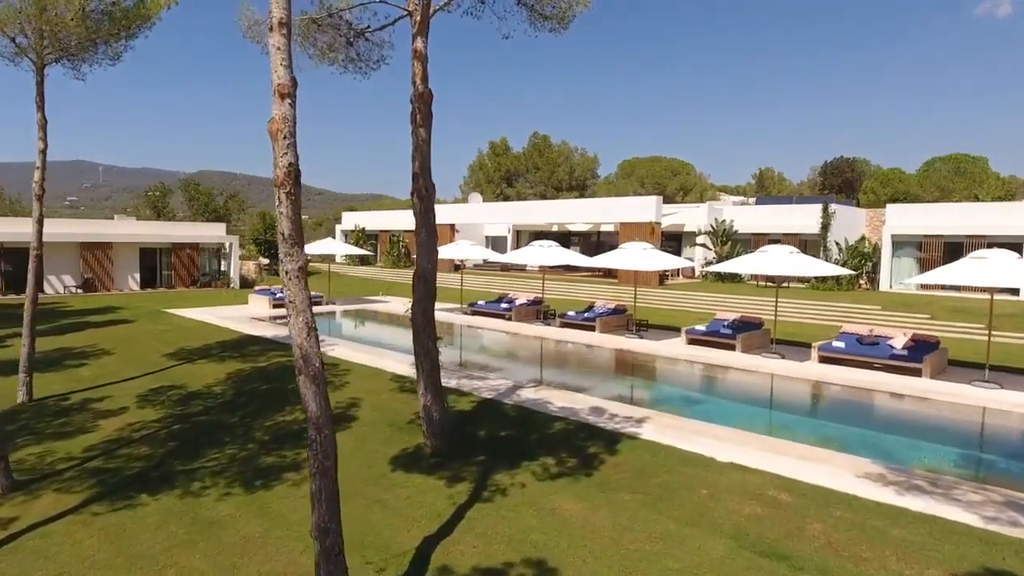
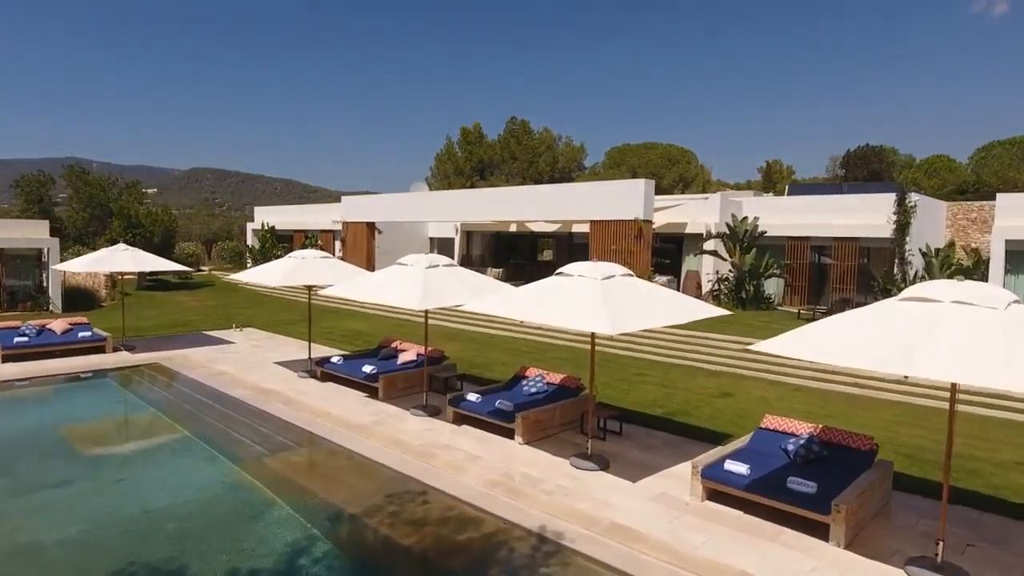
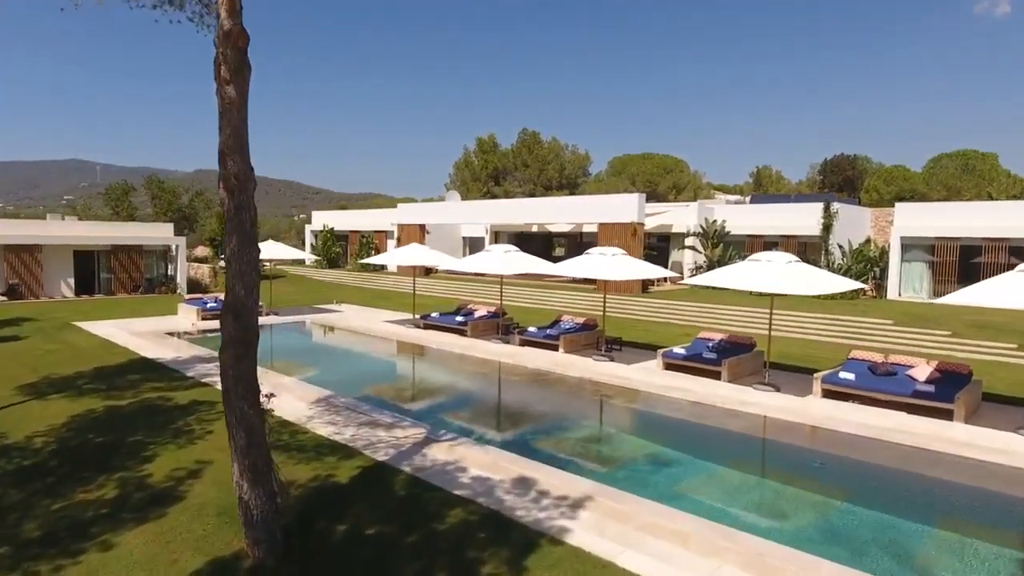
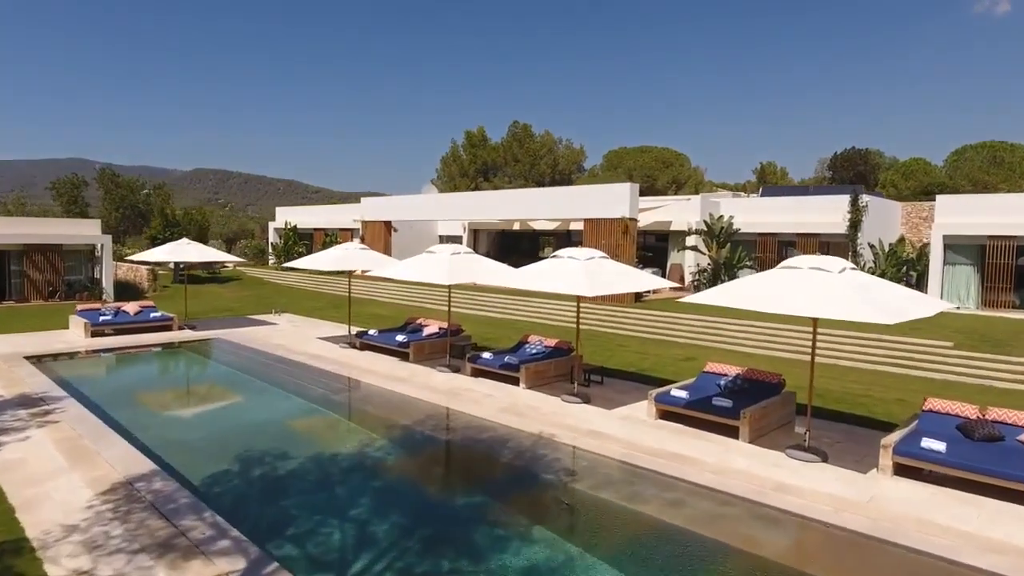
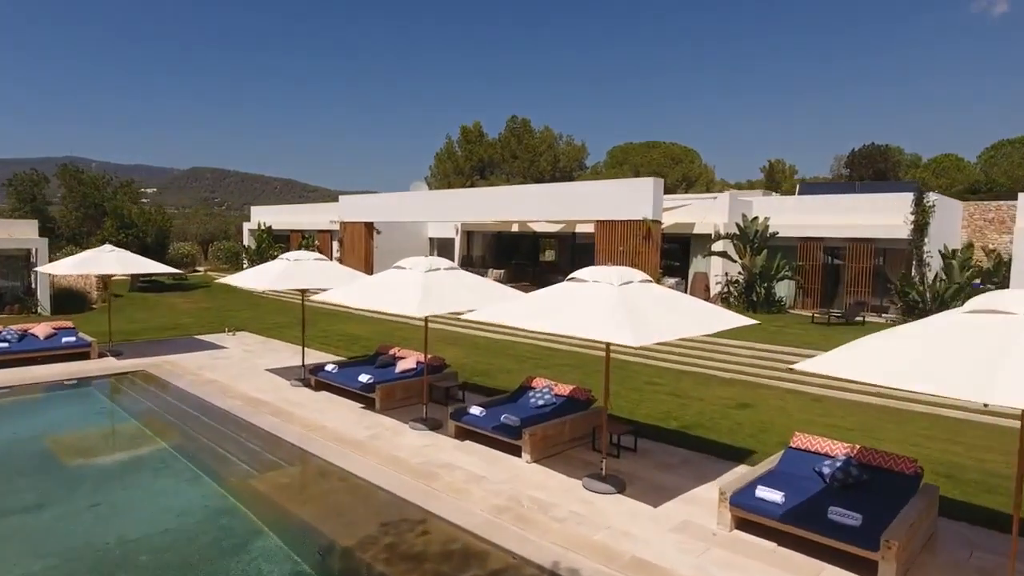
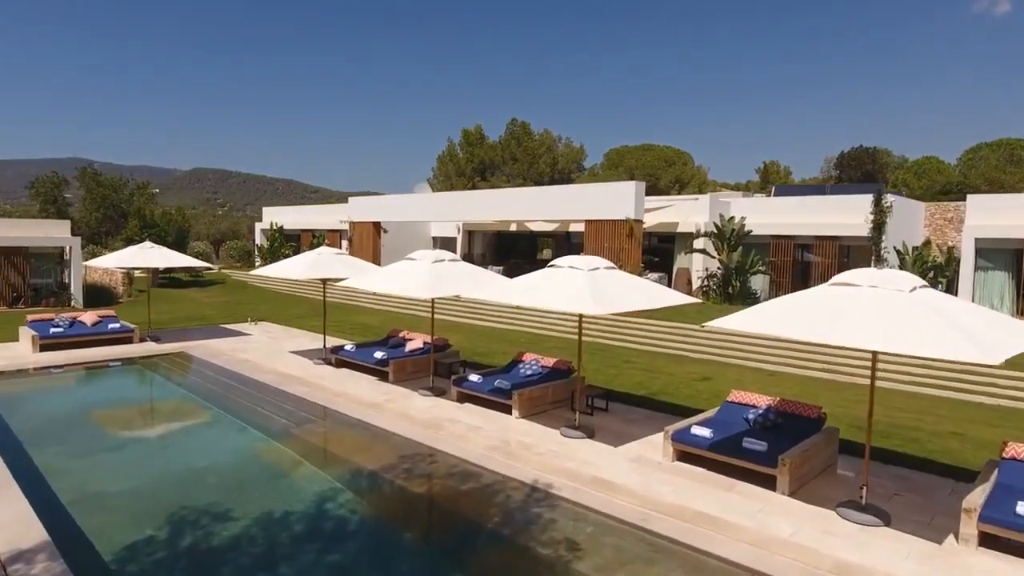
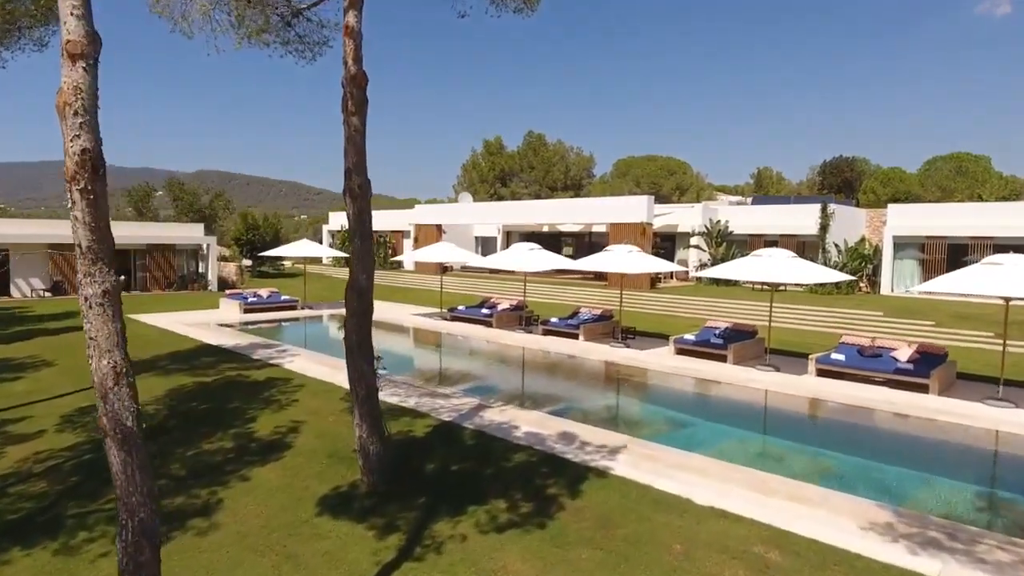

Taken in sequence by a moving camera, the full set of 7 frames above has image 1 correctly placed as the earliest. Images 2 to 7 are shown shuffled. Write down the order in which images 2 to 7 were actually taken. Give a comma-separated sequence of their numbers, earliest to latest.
7, 3, 4, 6, 2, 5
